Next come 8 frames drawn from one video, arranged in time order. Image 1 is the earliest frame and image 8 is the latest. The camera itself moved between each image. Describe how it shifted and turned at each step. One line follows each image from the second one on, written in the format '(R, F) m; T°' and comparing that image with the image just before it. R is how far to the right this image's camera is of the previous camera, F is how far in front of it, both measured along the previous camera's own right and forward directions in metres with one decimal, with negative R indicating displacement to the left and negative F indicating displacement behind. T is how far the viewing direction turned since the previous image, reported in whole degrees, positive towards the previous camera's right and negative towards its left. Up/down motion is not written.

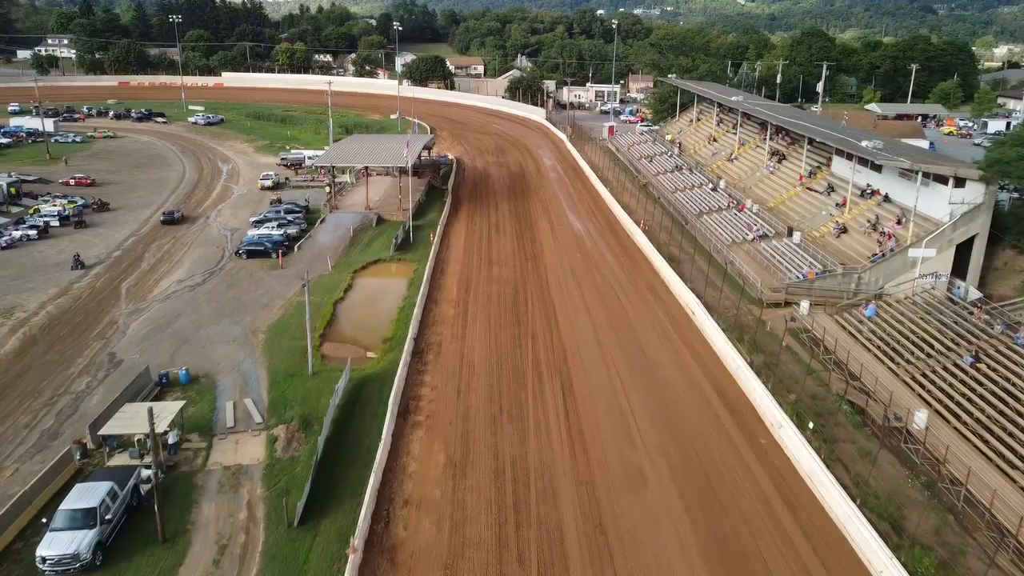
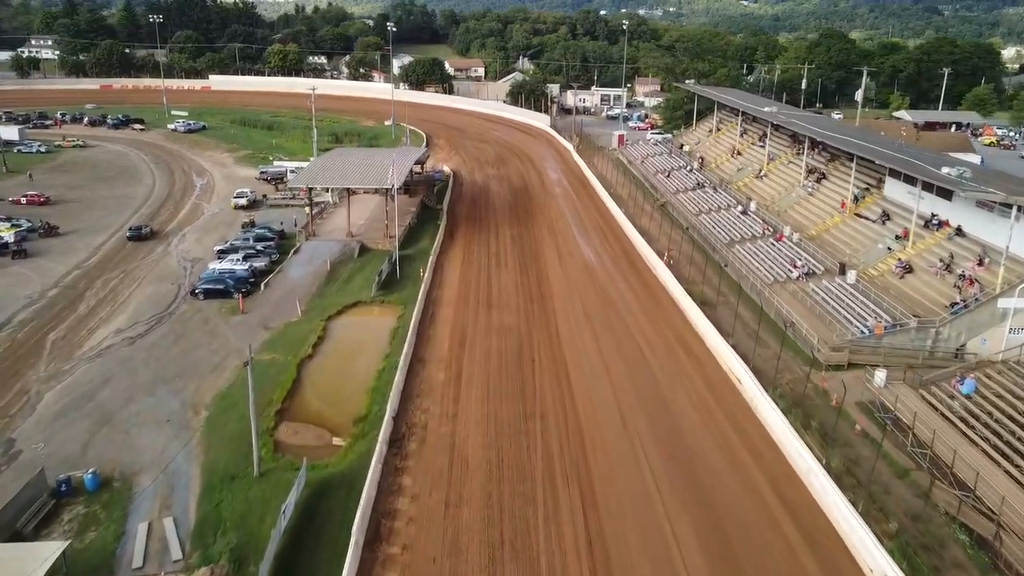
(-0.1, +5.2) m; 0°
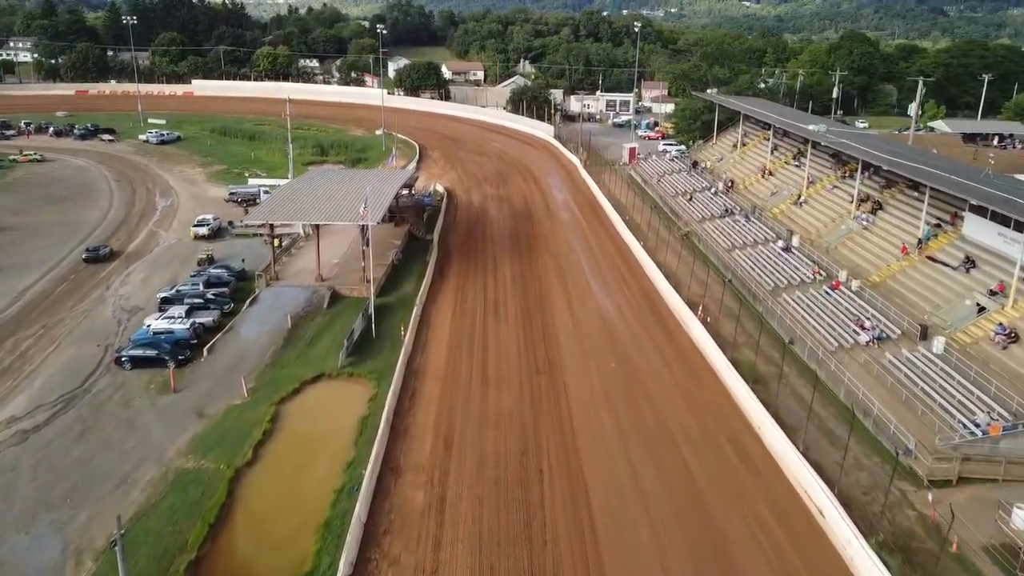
(0.0, +5.8) m; 0°
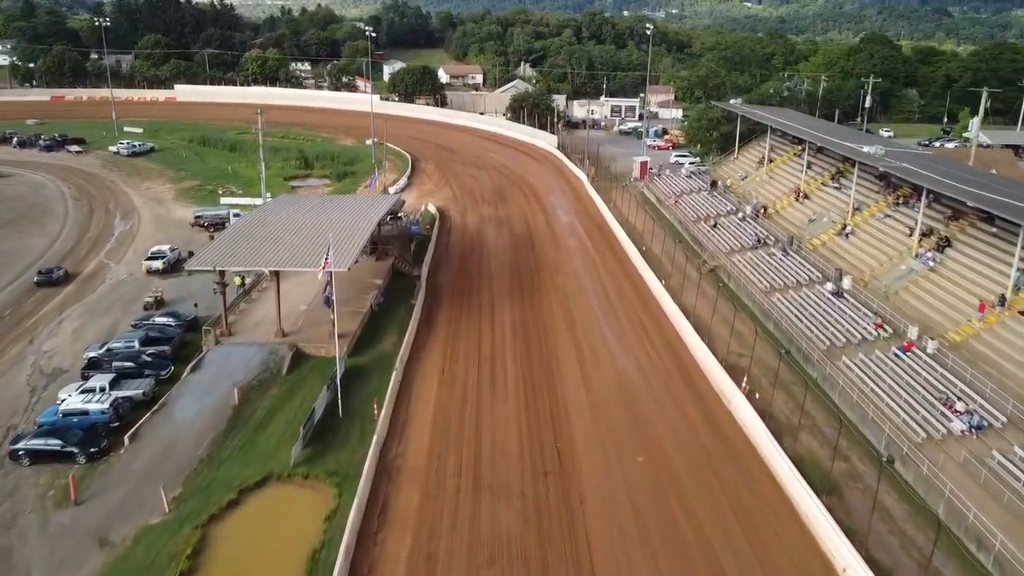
(0.0, +5.1) m; 0°
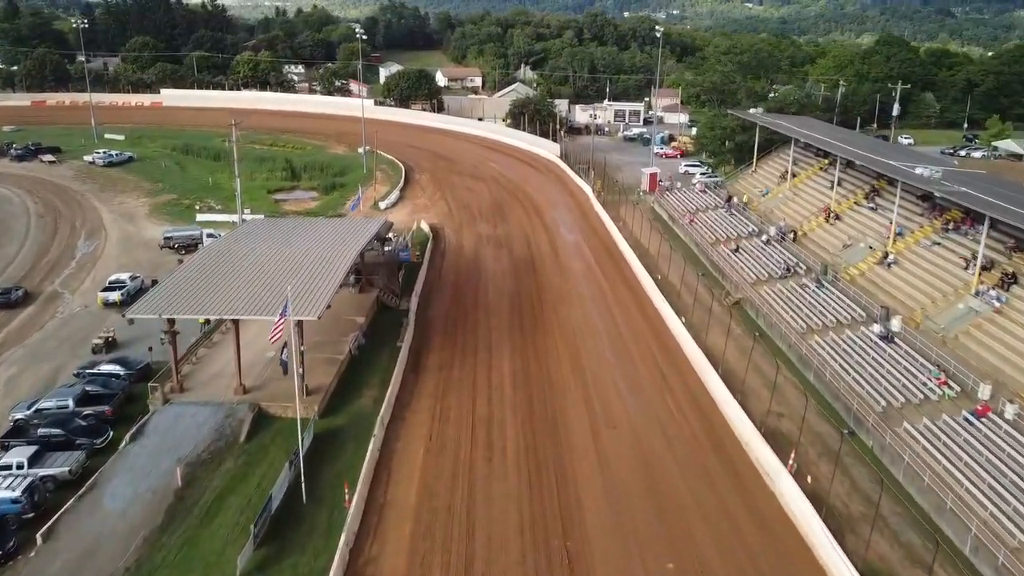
(0.0, +3.7) m; 0°
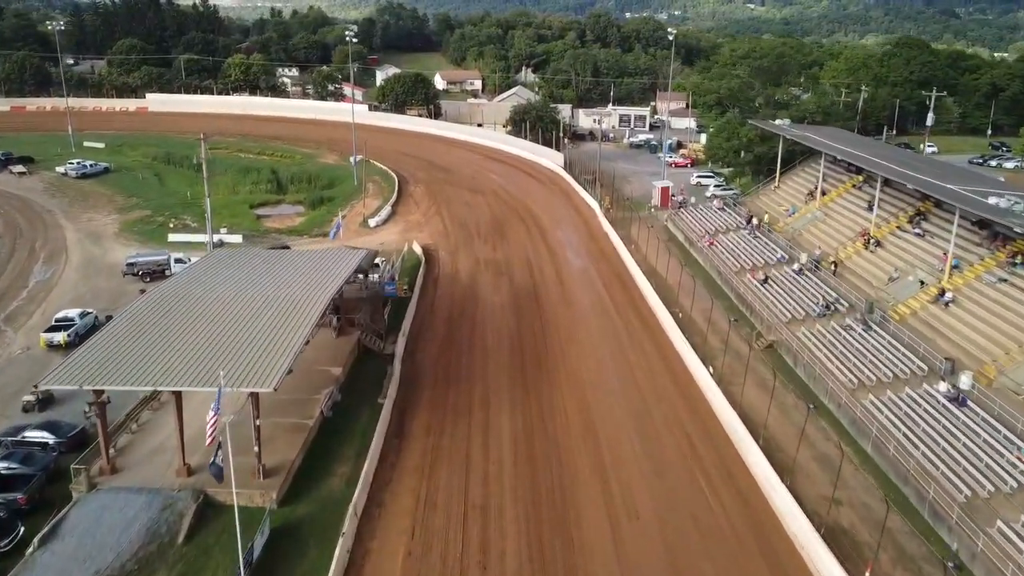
(0.0, +3.8) m; 0°
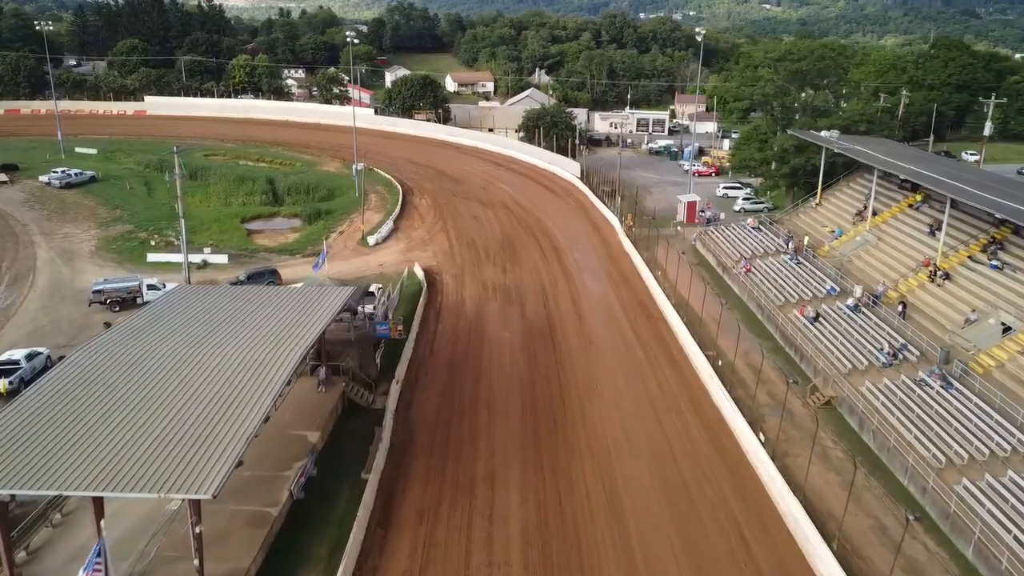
(0.0, +3.9) m; -1°
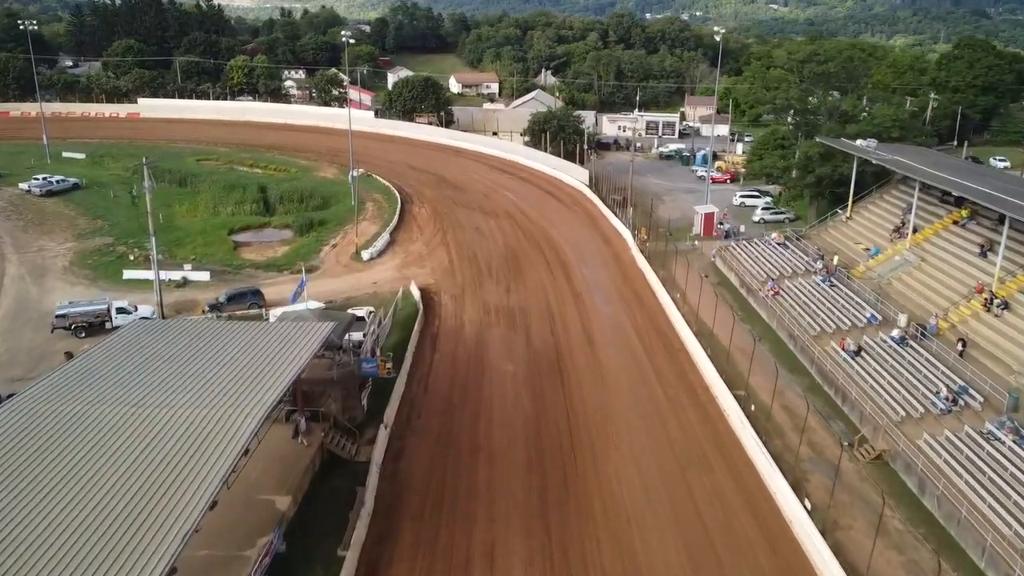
(0.0, +2.8) m; 0°
